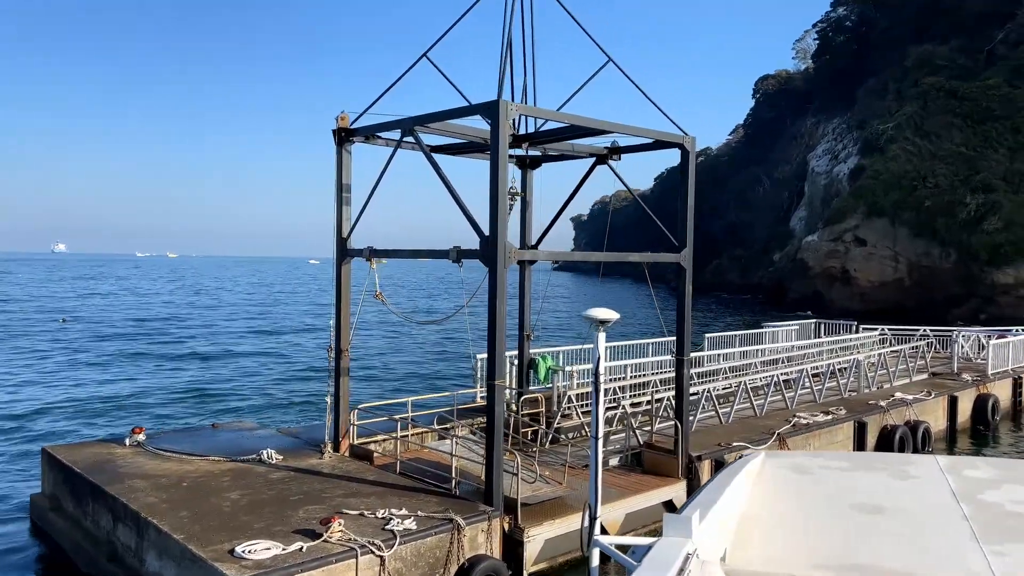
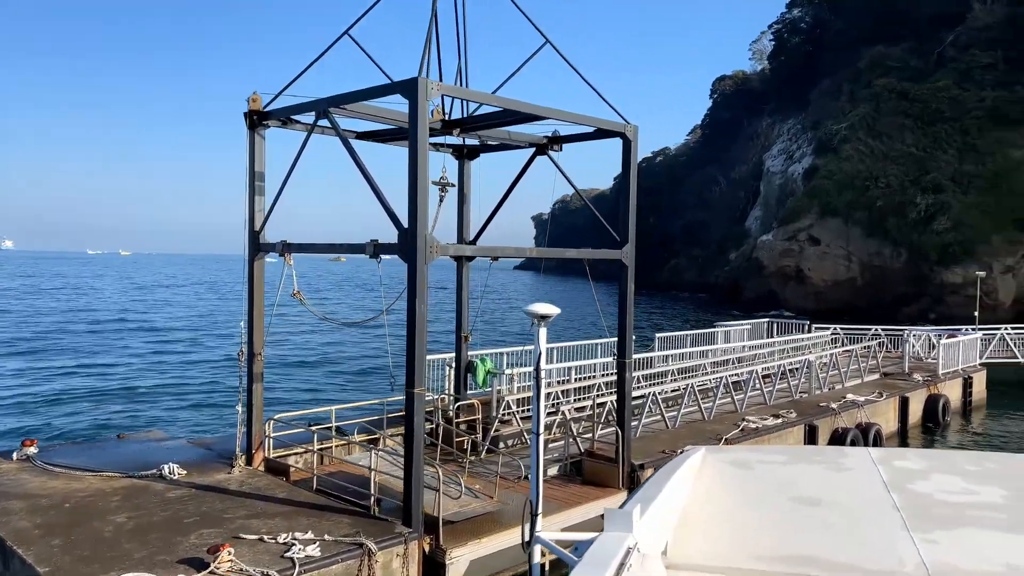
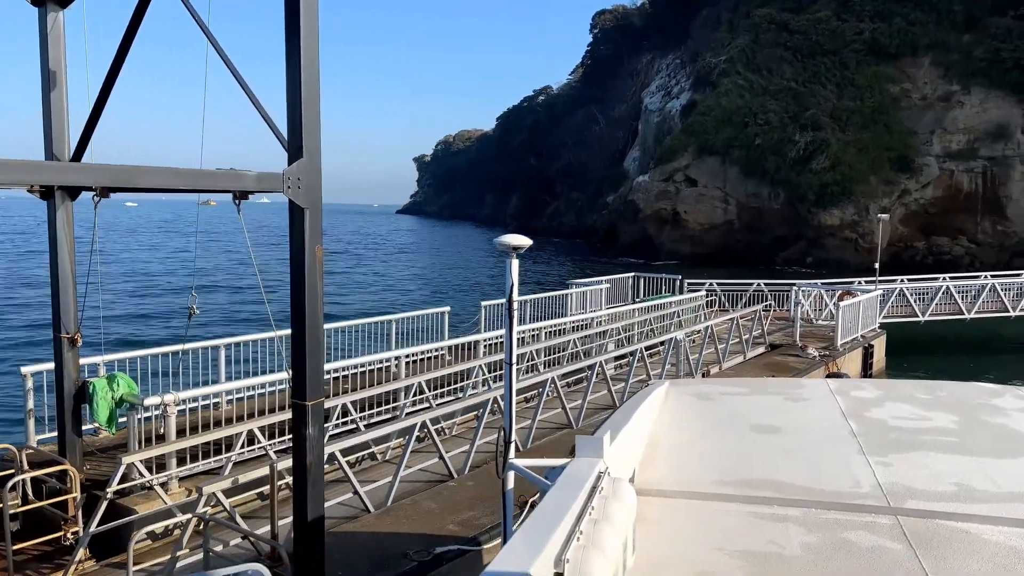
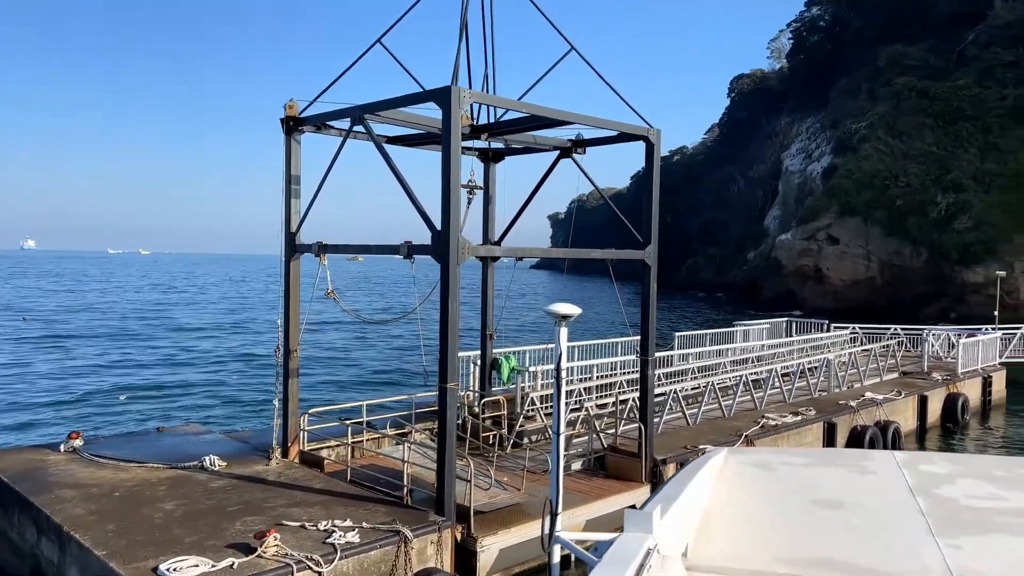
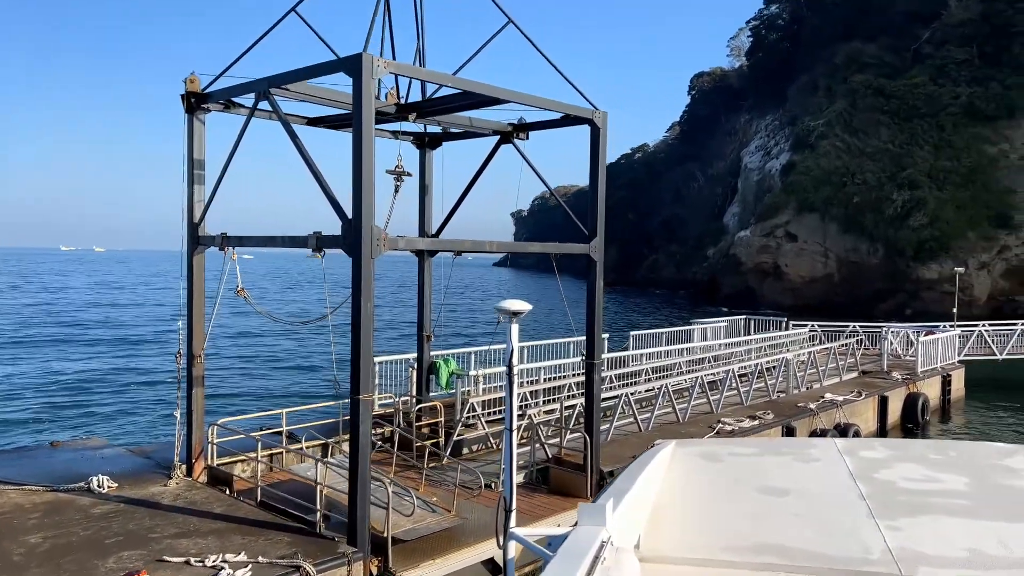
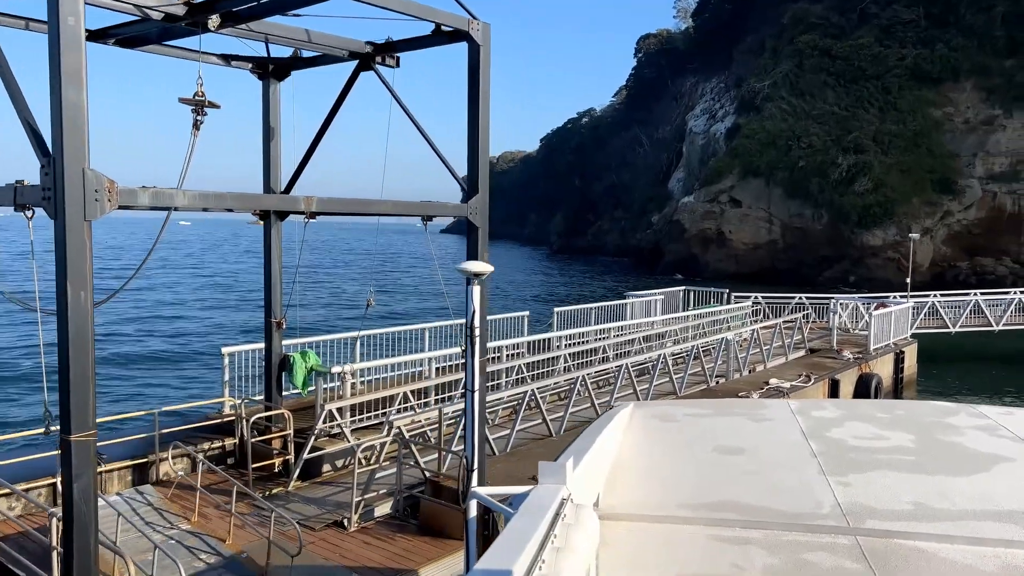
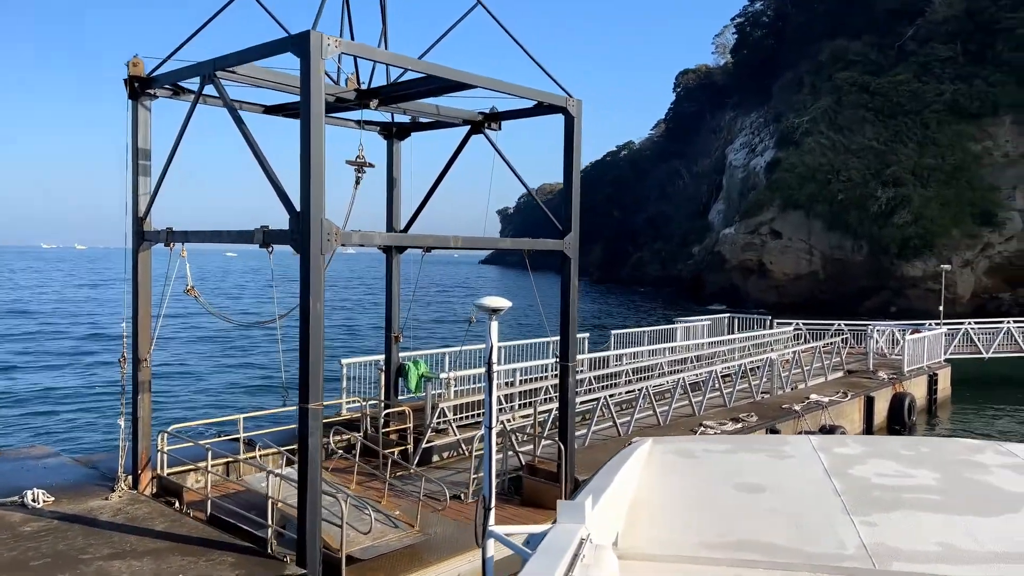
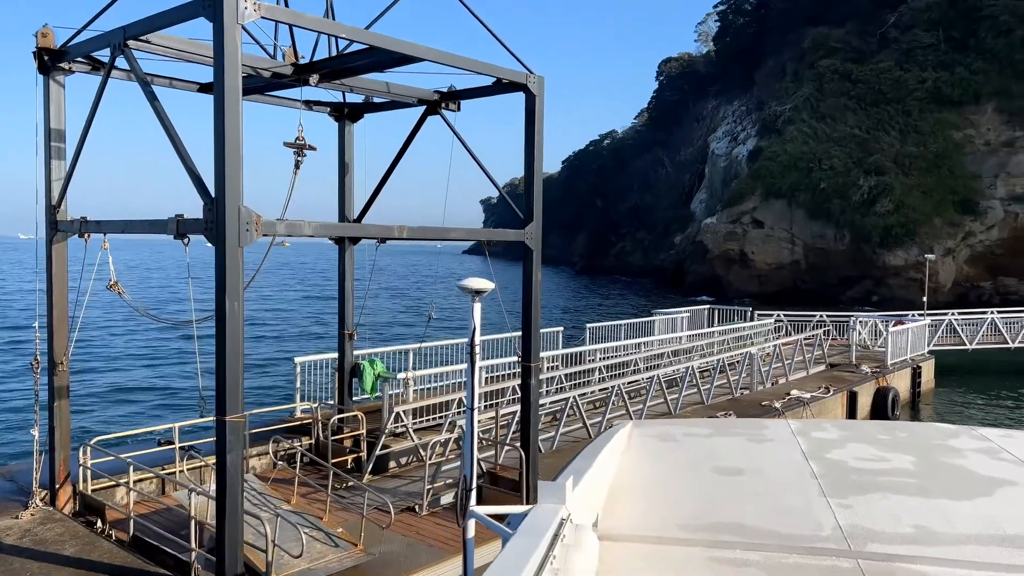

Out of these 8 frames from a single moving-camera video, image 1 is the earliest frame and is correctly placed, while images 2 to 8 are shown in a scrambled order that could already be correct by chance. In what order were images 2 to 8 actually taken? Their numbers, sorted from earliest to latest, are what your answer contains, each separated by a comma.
4, 2, 5, 7, 8, 6, 3
